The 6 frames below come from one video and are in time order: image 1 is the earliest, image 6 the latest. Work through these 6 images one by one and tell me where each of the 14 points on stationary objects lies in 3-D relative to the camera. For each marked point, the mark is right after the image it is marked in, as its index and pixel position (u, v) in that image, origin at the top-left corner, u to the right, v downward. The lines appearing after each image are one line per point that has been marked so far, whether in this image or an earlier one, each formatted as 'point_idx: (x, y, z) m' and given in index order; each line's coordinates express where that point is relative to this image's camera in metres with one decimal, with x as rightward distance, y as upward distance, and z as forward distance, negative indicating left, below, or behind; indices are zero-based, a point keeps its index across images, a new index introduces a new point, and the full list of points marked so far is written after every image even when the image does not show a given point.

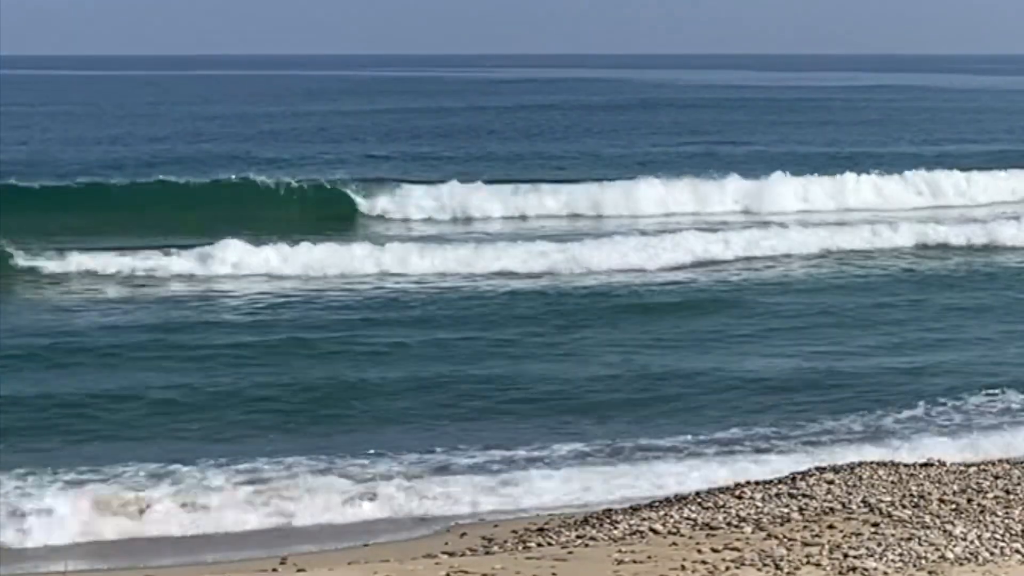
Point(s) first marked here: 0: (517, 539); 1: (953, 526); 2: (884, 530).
0: (-0.1, -1.3, +7.2) m
1: (+2.2, -1.2, +6.9) m
2: (+1.9, -1.2, +6.9) m
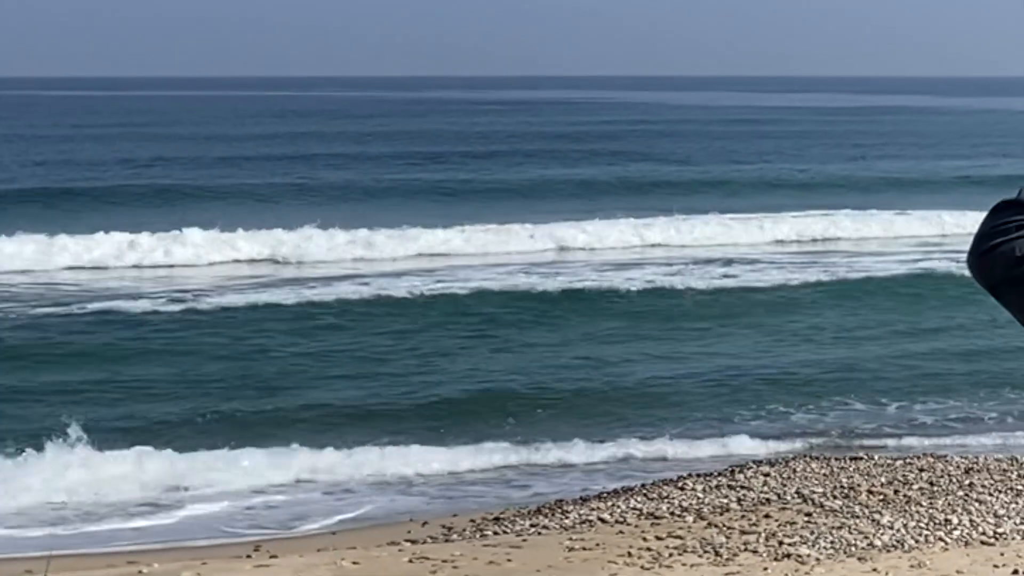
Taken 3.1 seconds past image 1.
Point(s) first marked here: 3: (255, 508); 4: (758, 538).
0: (-0.3, -1.4, +7.7) m
1: (+2.0, -1.3, +7.3) m
2: (+1.7, -1.3, +7.3) m
3: (-2.5, -1.8, +11.9) m
4: (+1.3, -1.3, +6.9) m
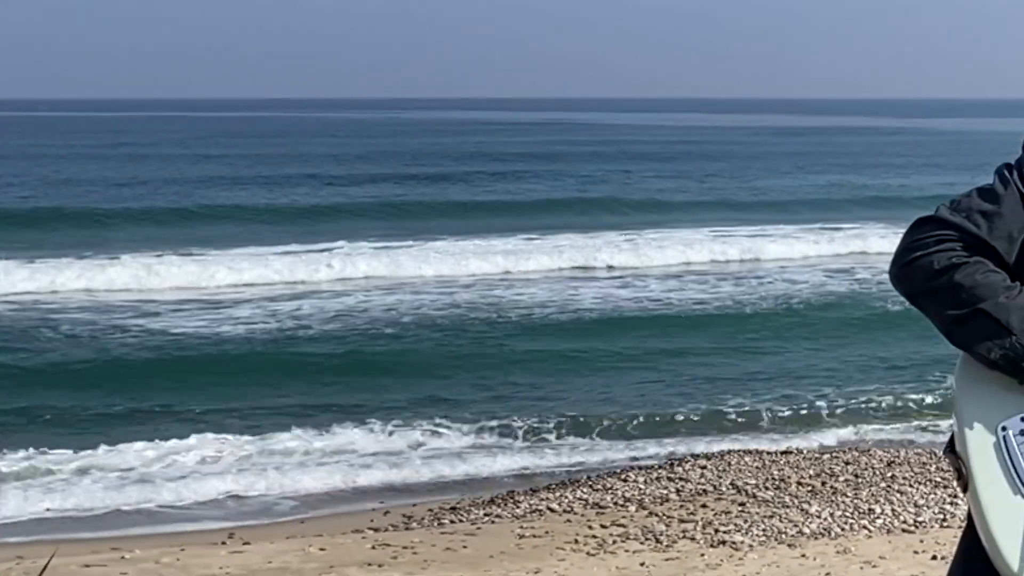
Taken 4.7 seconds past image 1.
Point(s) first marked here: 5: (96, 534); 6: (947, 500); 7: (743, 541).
0: (-0.5, -1.4, +8.2) m
1: (+1.8, -1.3, +7.8) m
2: (+1.4, -1.3, +7.8) m
3: (-2.8, -1.9, +12.4) m
4: (+1.1, -1.4, +7.4) m
5: (-3.7, -2.1, +11.2) m
6: (+2.6, -1.3, +7.7) m
7: (+1.3, -1.4, +7.1) m
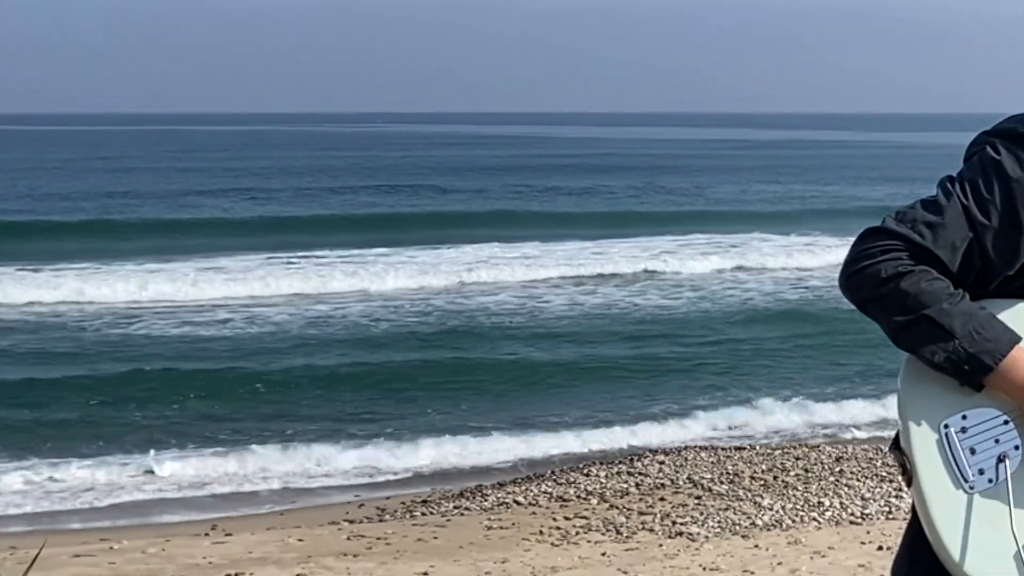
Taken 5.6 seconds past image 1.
0: (-0.7, -1.5, +8.5) m
1: (+1.6, -1.4, +8.2) m
2: (+1.2, -1.4, +8.2) m
3: (-3.0, -2.0, +12.8) m
4: (+0.9, -1.4, +7.8) m
5: (-3.9, -2.2, +11.6) m
6: (+2.4, -1.3, +8.1) m
7: (+1.1, -1.4, +7.5) m
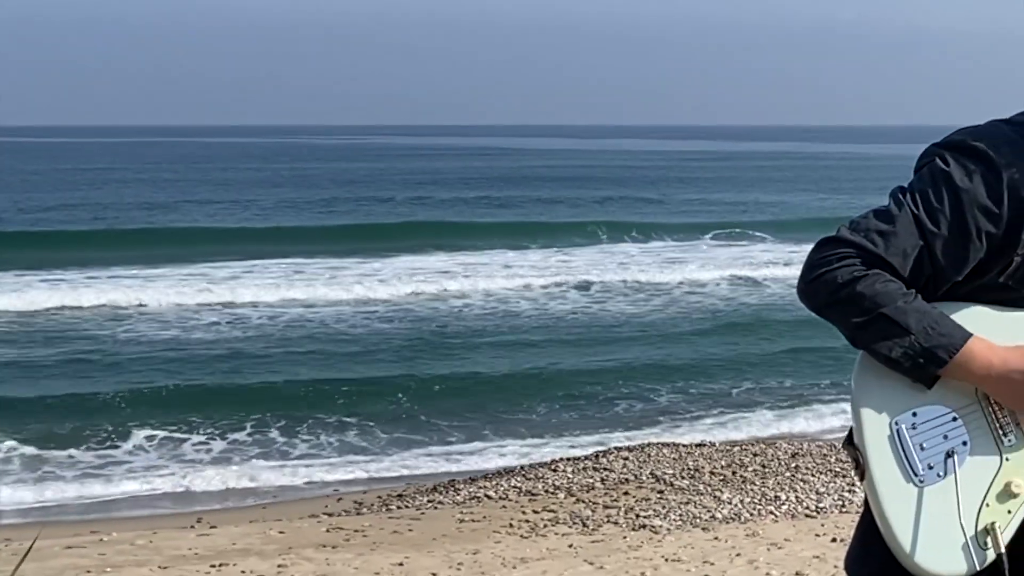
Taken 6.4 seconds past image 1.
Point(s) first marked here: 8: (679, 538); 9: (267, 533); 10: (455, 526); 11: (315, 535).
0: (-0.9, -1.5, +8.9) m
1: (+1.4, -1.4, +8.6) m
2: (+1.1, -1.4, +8.6) m
3: (-3.2, -2.1, +13.1) m
4: (+0.7, -1.4, +8.2) m
5: (-4.0, -2.2, +11.9) m
6: (+2.2, -1.3, +8.5) m
7: (+0.9, -1.4, +7.8) m
8: (+1.0, -1.5, +7.5) m
9: (-1.5, -1.5, +7.9) m
10: (-0.3, -1.5, +7.9) m
11: (-1.2, -1.5, +7.9) m
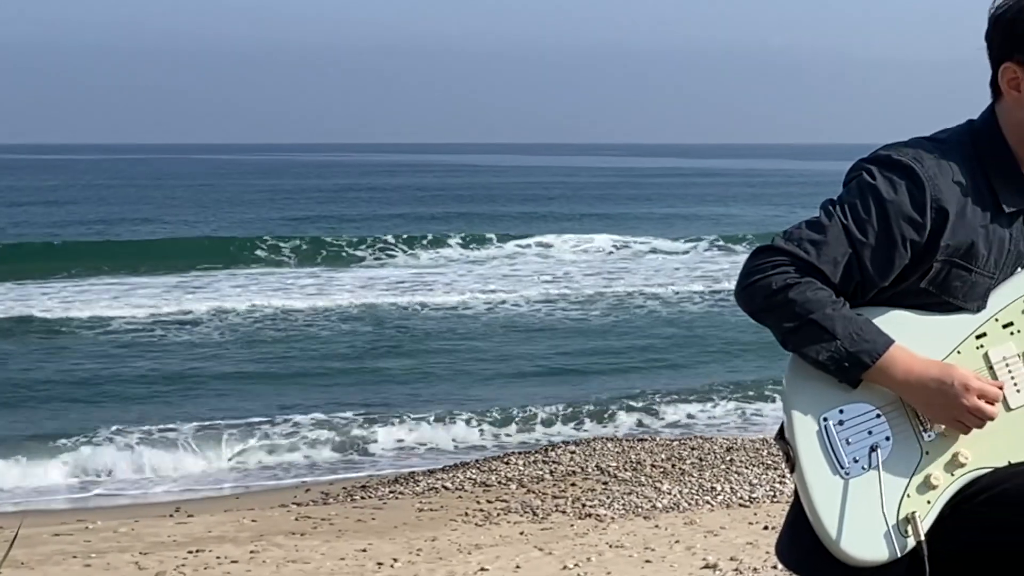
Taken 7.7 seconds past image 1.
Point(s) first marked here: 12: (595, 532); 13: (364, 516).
0: (-1.2, -1.6, +9.5) m
1: (+1.2, -1.5, +9.2) m
2: (+0.8, -1.5, +9.2) m
3: (-3.5, -2.2, +13.6) m
4: (+0.4, -1.5, +8.8) m
5: (-4.4, -2.3, +12.4) m
6: (+1.9, -1.4, +9.1) m
7: (+0.6, -1.5, +8.4) m
8: (+0.7, -1.5, +8.1) m
9: (-1.8, -1.6, +8.5) m
10: (-0.6, -1.5, +8.5) m
11: (-1.5, -1.6, +8.4) m
12: (+0.5, -1.5, +8.0) m
13: (-1.0, -1.5, +8.5) m
